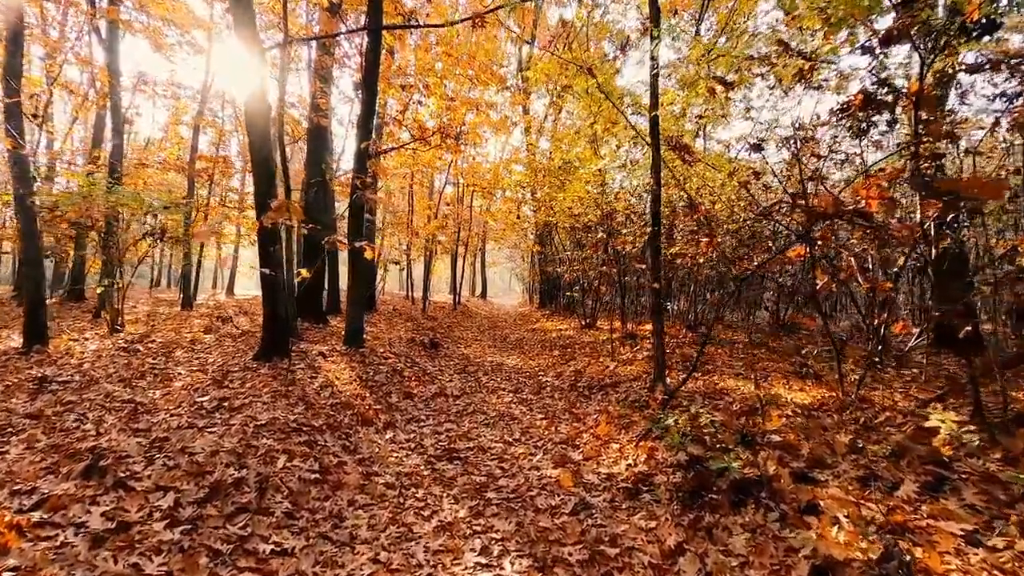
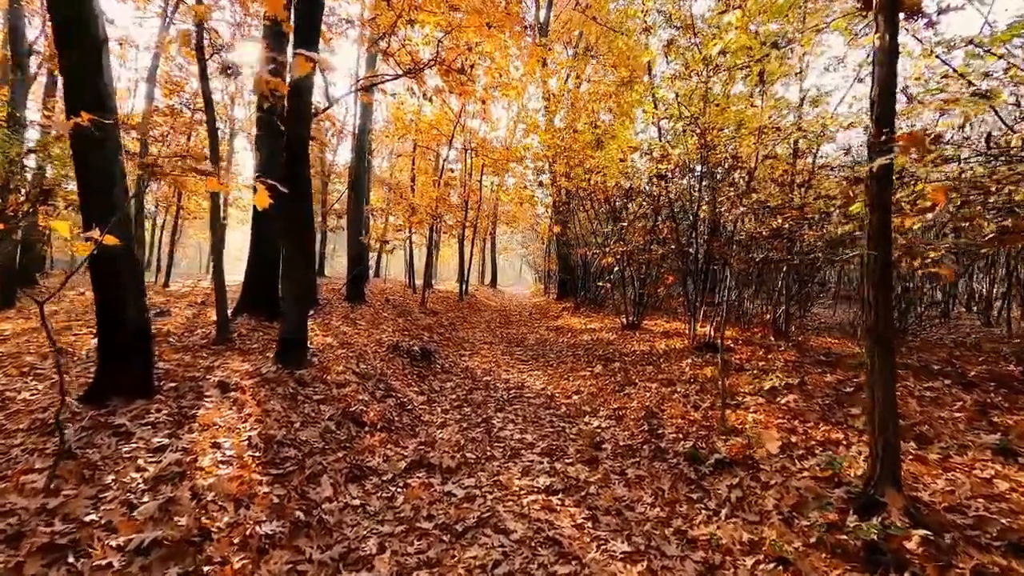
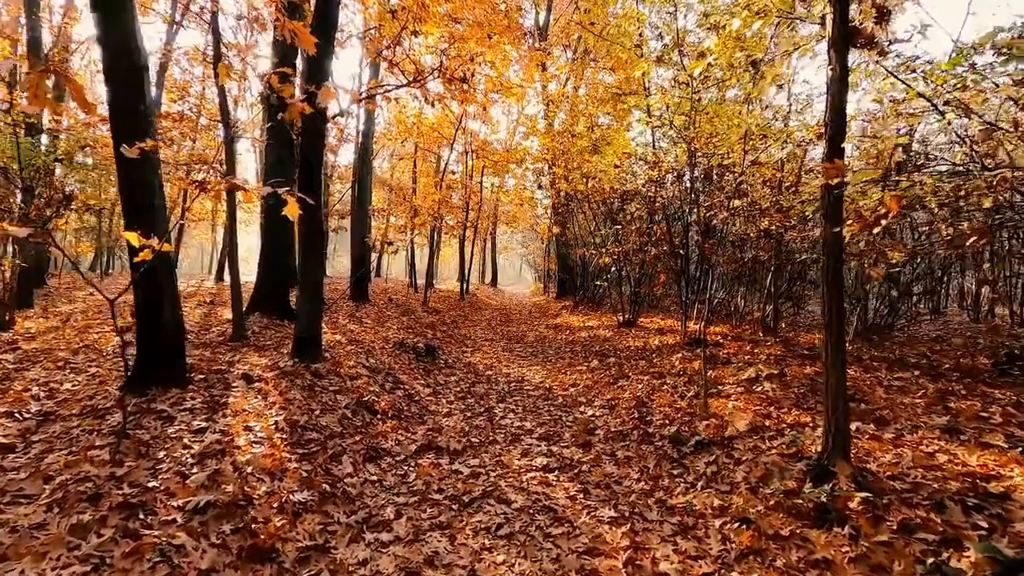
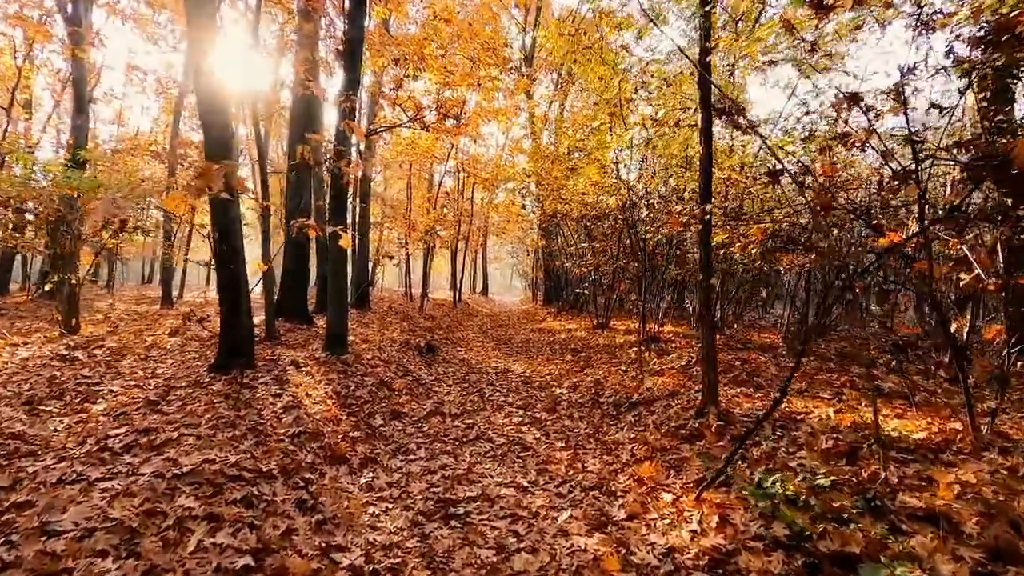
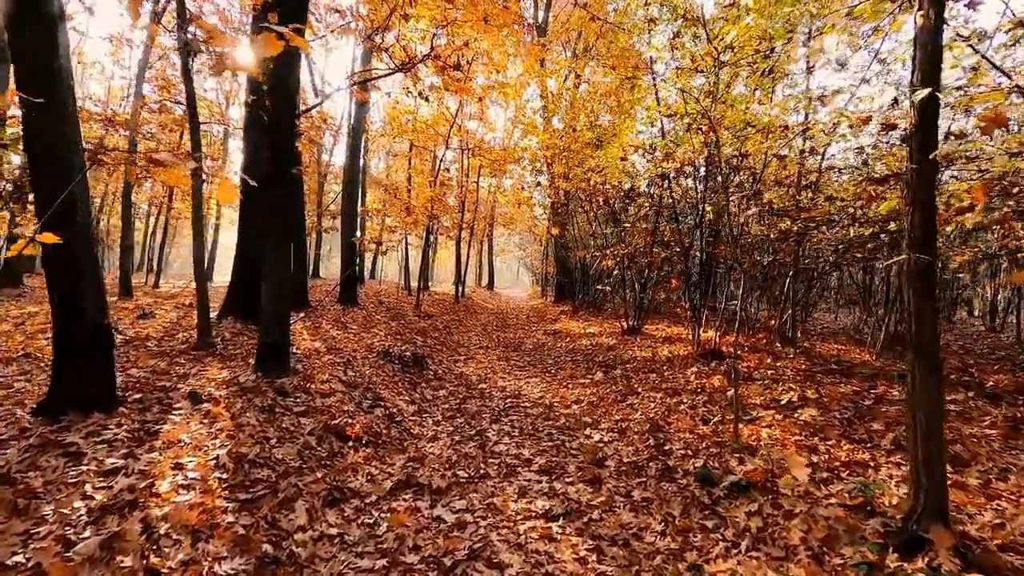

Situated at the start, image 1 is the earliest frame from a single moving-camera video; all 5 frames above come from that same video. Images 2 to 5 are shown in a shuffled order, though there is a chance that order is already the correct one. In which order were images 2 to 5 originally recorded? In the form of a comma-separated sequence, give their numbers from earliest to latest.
4, 3, 2, 5
